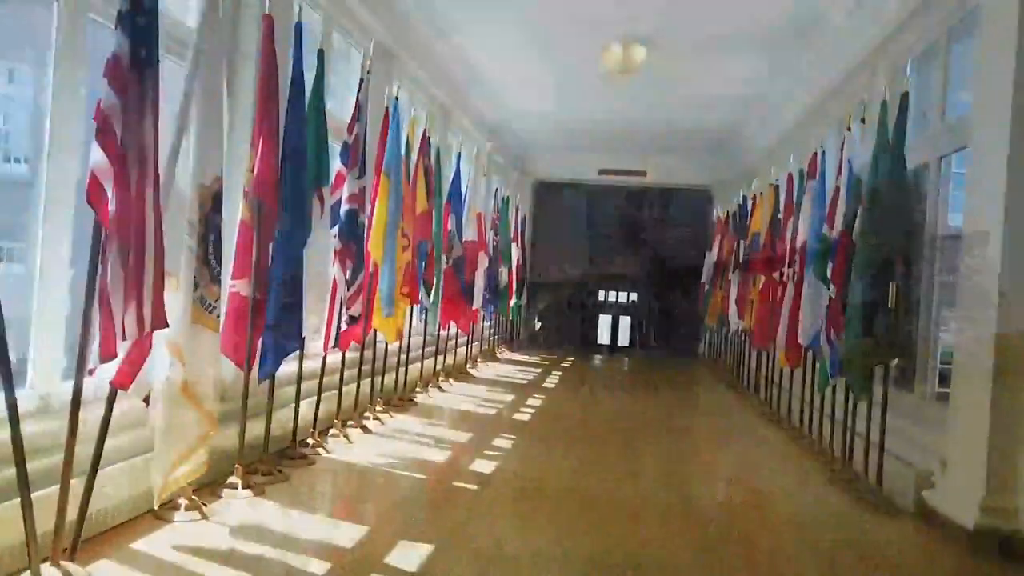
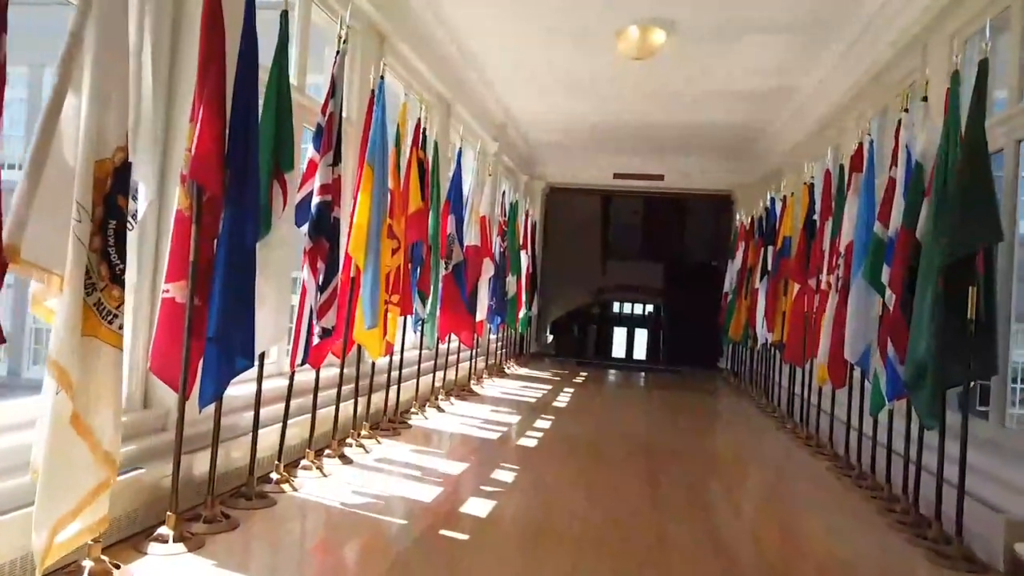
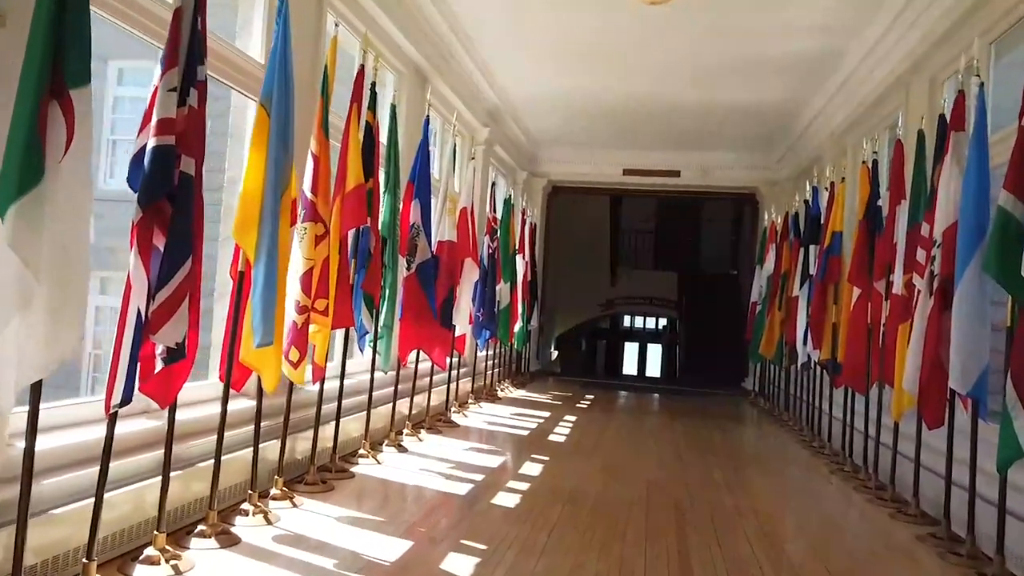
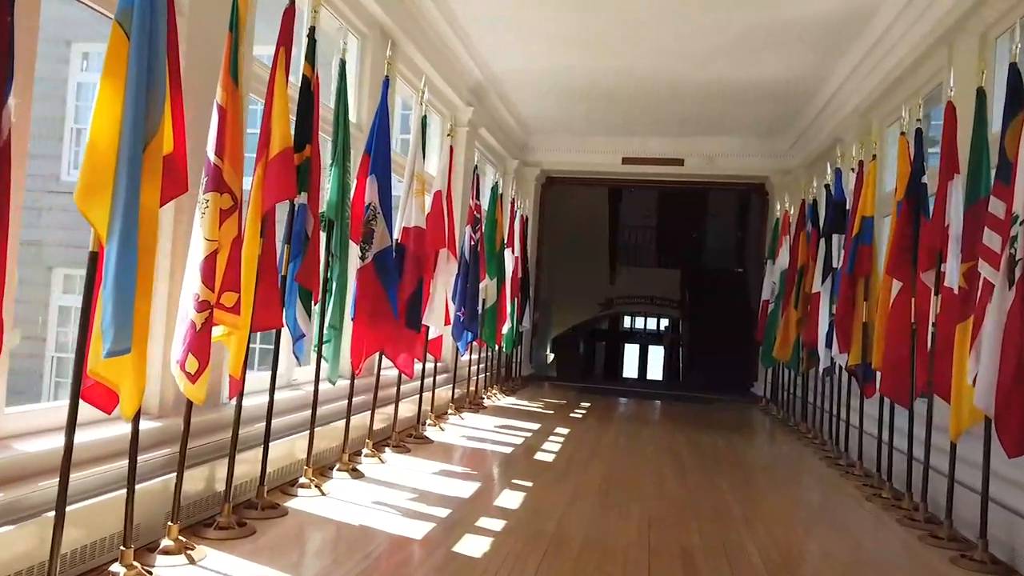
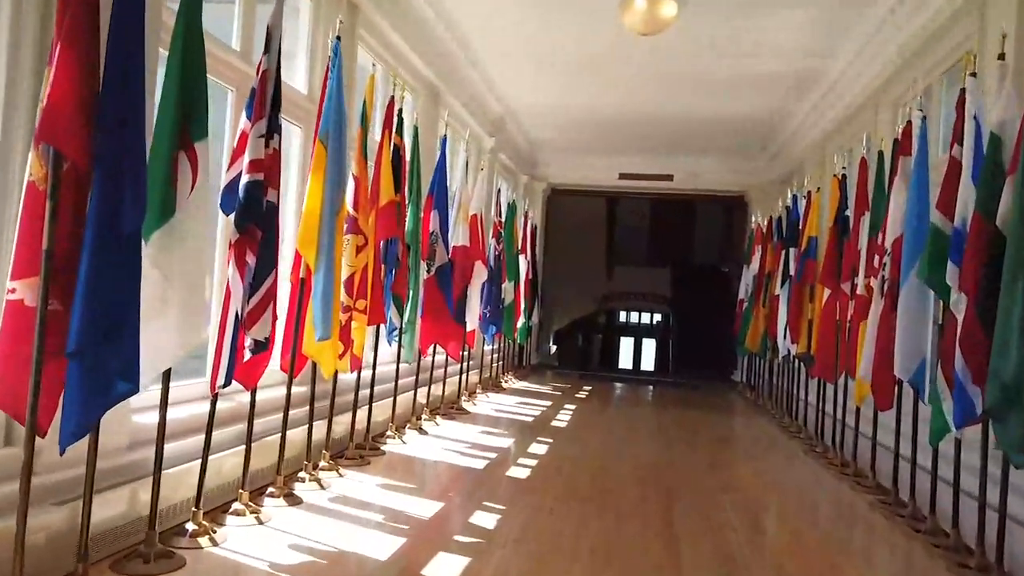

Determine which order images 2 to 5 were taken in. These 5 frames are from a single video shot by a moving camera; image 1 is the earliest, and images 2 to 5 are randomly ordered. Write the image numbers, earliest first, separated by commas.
2, 5, 3, 4
